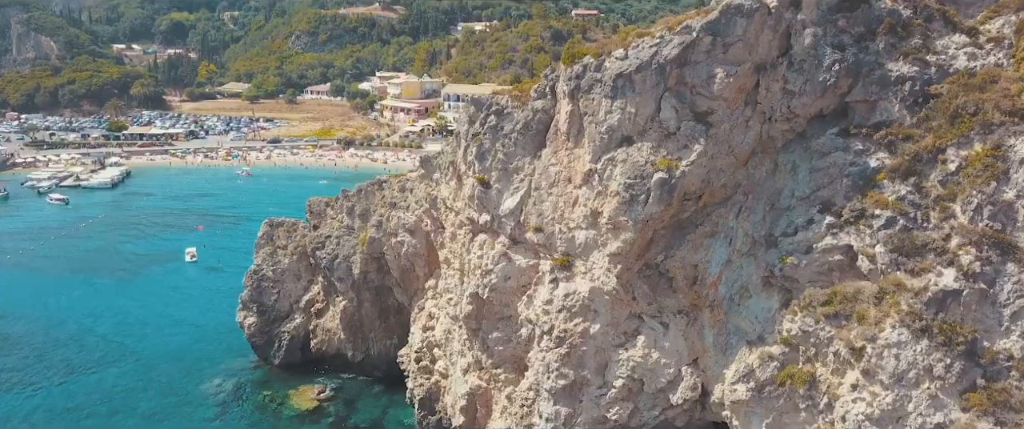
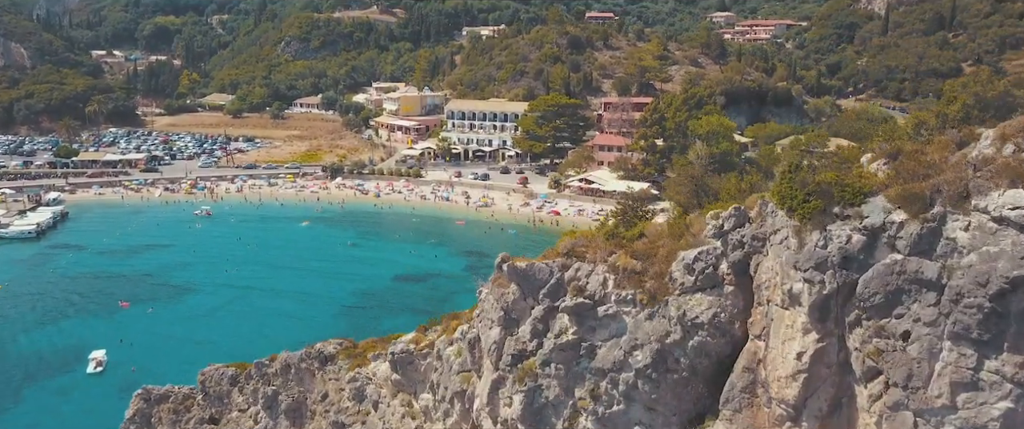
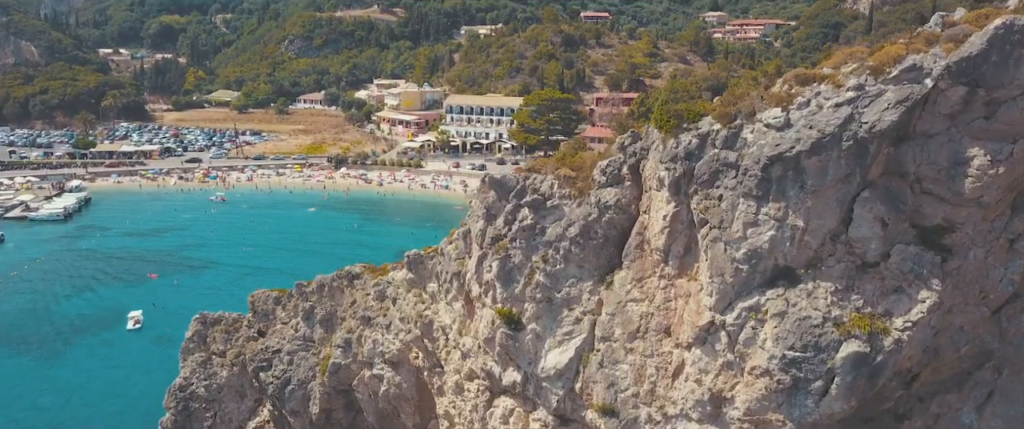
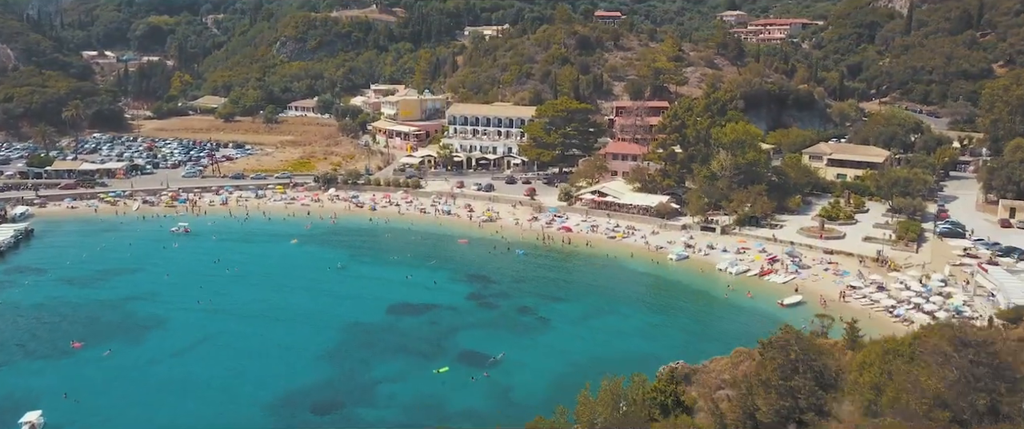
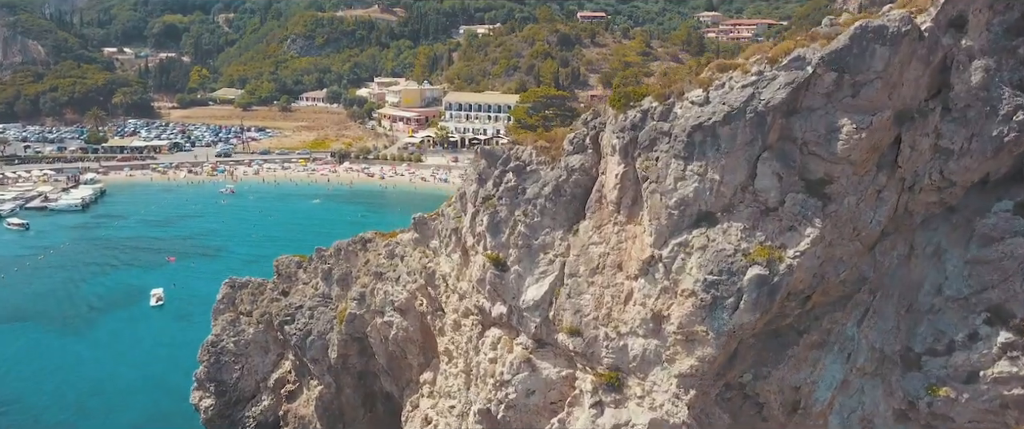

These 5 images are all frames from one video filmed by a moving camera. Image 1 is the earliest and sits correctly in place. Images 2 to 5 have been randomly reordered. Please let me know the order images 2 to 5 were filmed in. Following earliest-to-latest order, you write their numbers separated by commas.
5, 3, 2, 4
